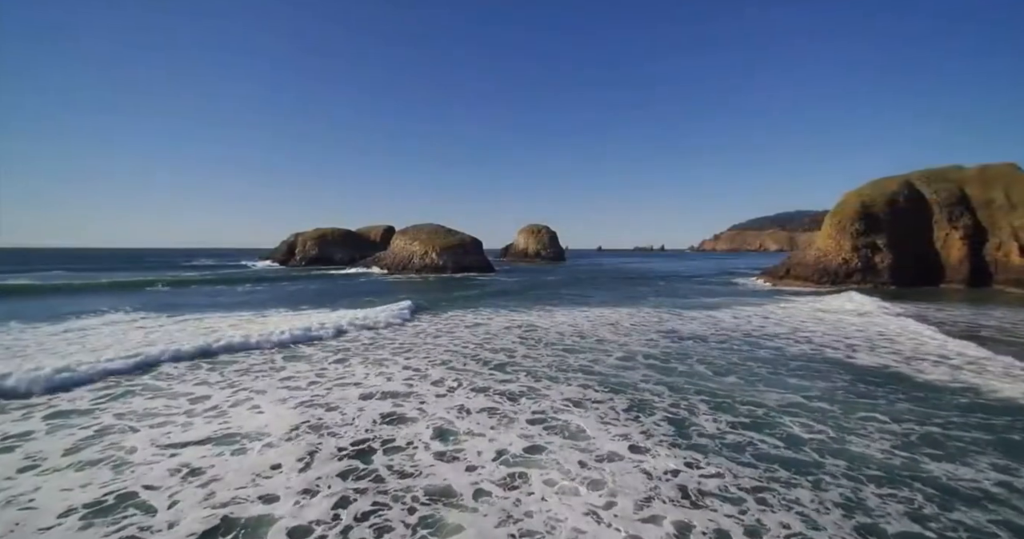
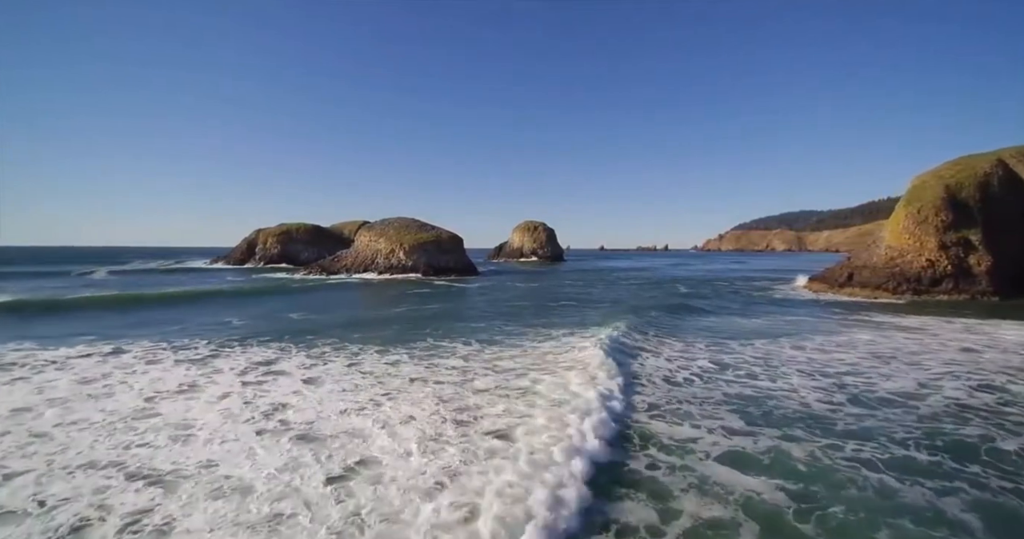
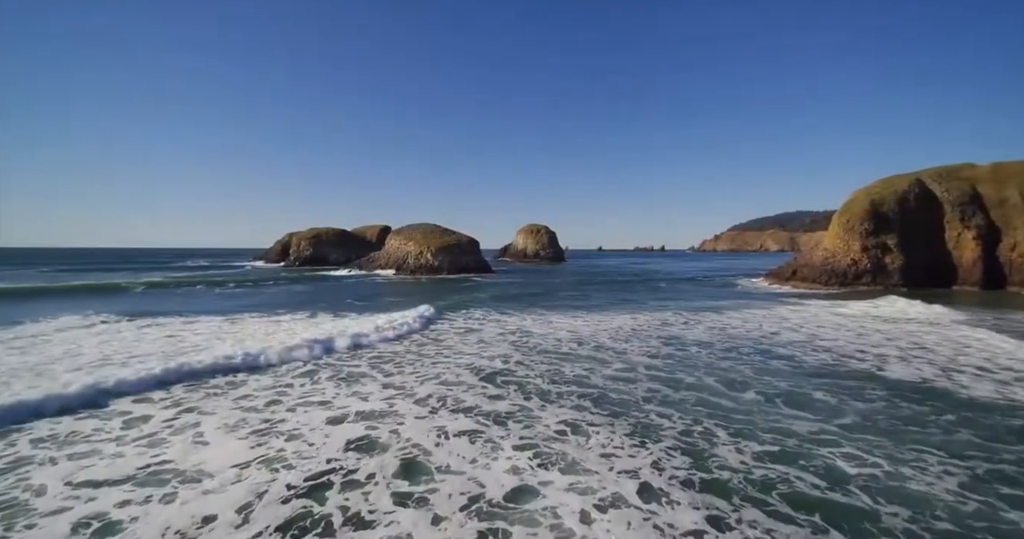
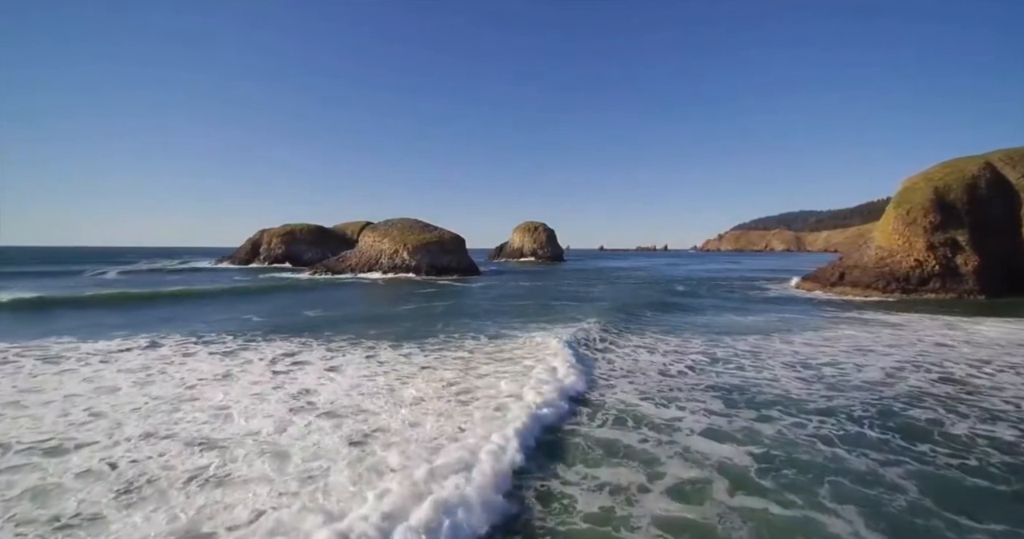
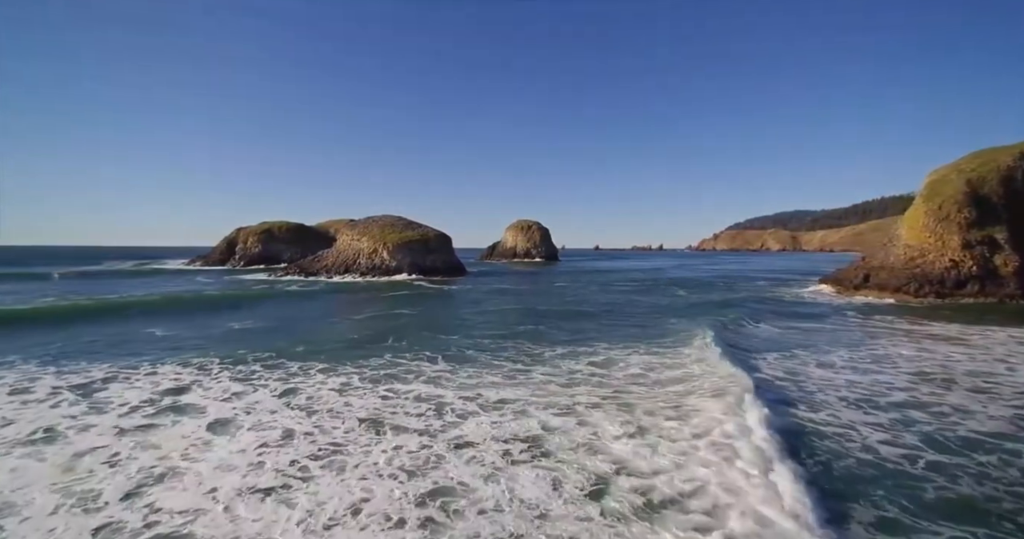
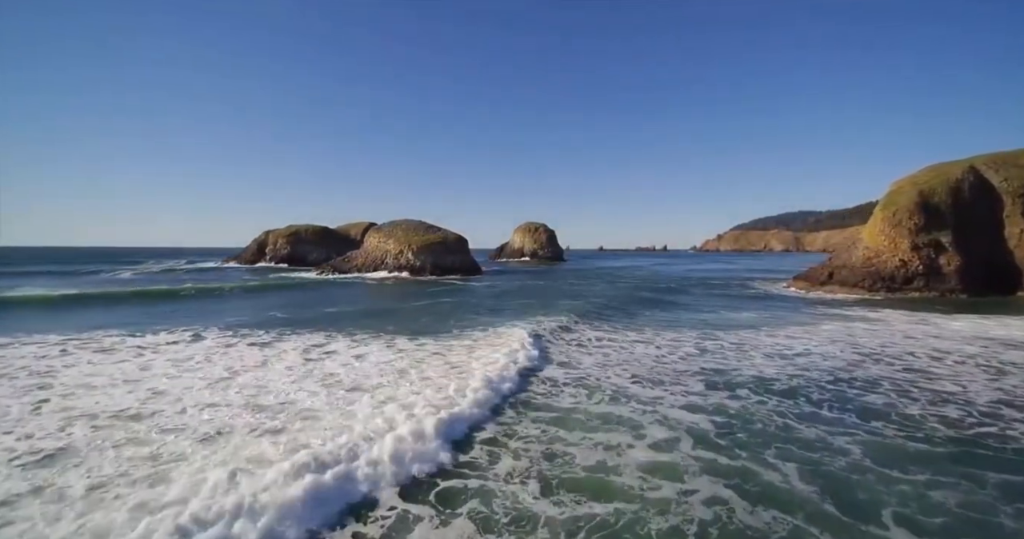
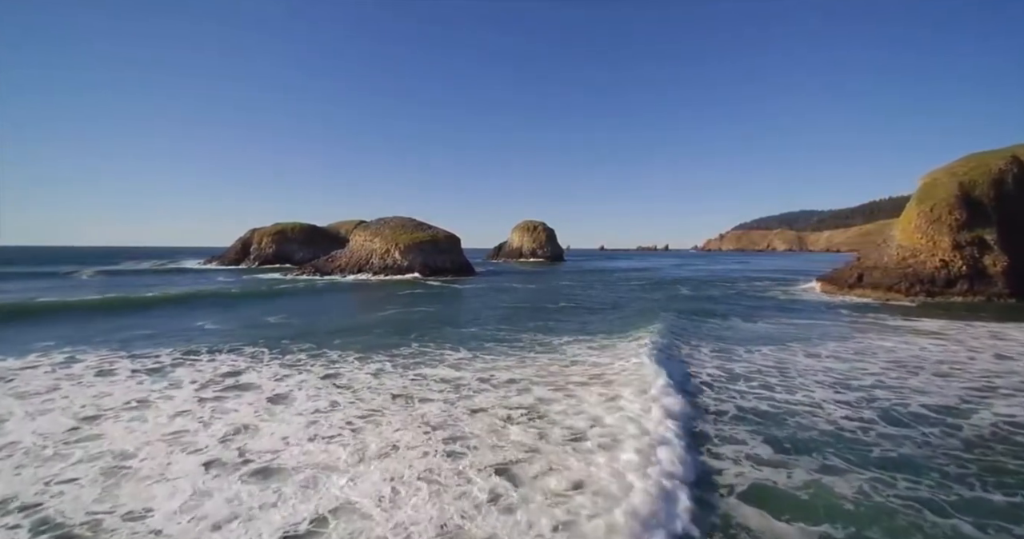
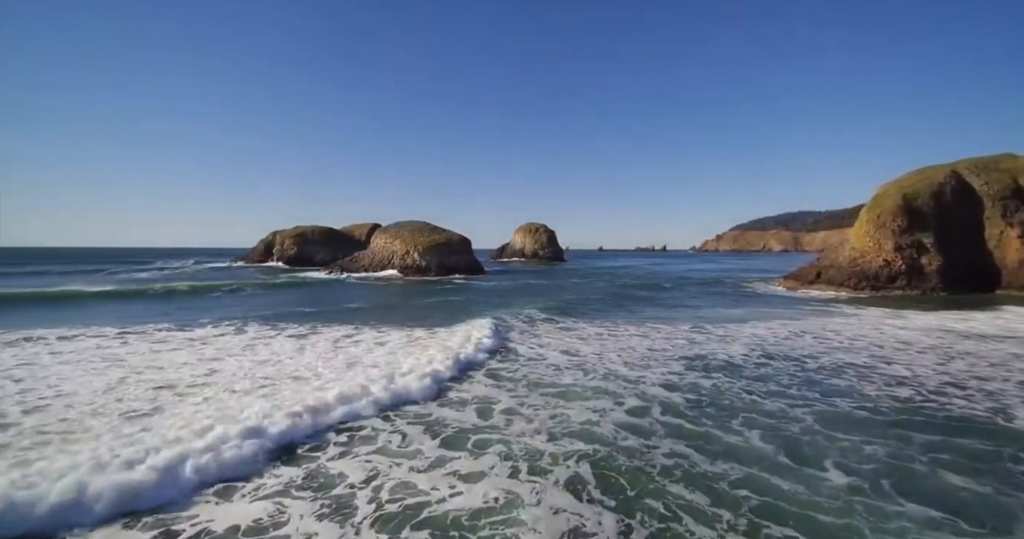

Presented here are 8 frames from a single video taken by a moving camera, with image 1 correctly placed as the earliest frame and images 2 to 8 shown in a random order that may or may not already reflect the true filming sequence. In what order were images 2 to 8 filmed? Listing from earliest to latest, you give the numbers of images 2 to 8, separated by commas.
3, 8, 6, 4, 2, 7, 5
